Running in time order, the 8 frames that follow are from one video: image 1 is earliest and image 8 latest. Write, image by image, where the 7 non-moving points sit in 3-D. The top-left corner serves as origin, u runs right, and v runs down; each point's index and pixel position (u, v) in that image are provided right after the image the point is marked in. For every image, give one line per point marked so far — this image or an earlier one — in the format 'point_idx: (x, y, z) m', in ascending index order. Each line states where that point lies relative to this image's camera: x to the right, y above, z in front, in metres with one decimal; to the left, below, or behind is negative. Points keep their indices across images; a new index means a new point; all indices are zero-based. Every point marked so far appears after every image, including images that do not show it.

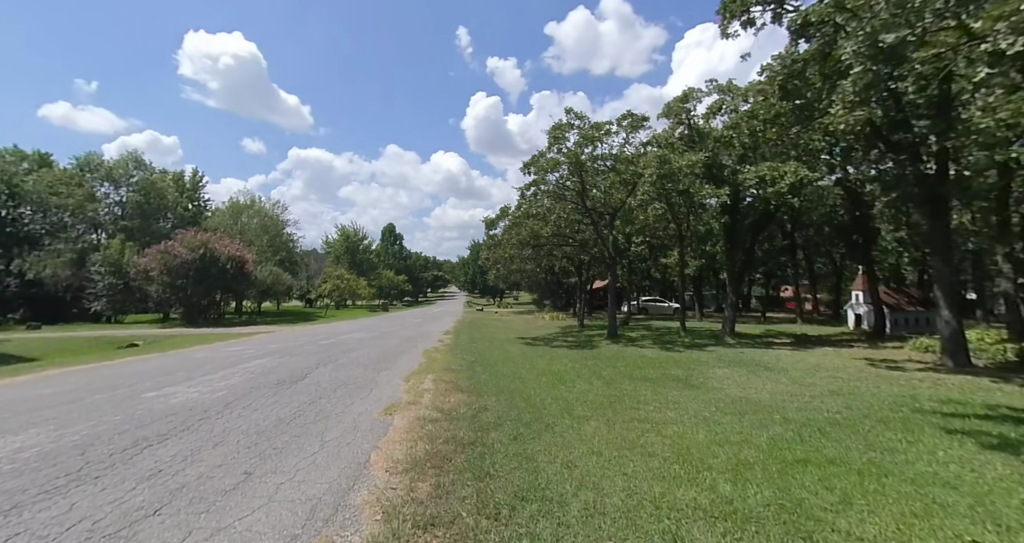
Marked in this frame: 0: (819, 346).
0: (+12.2, -3.1, +18.0) m
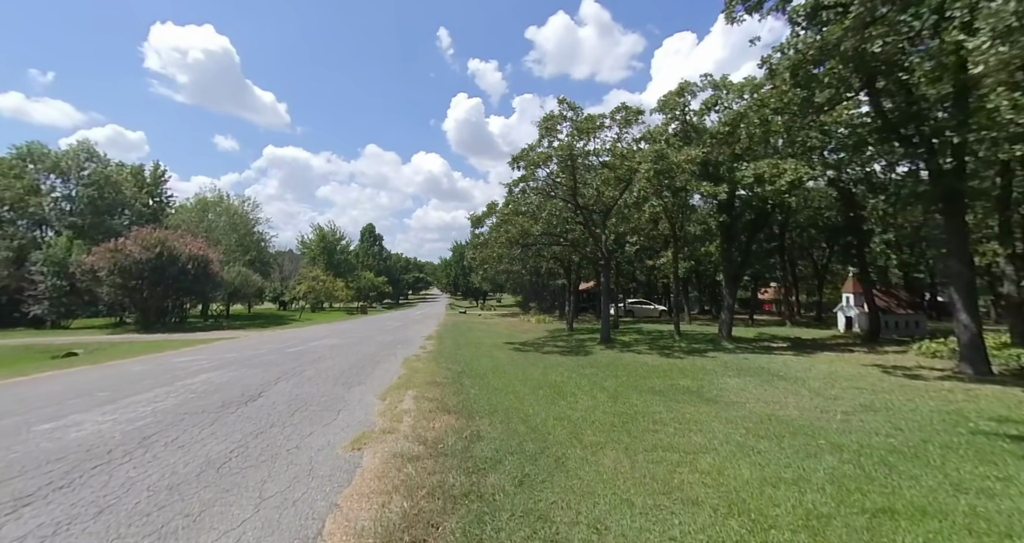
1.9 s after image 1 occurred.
0: (+11.7, -3.1, +17.3) m
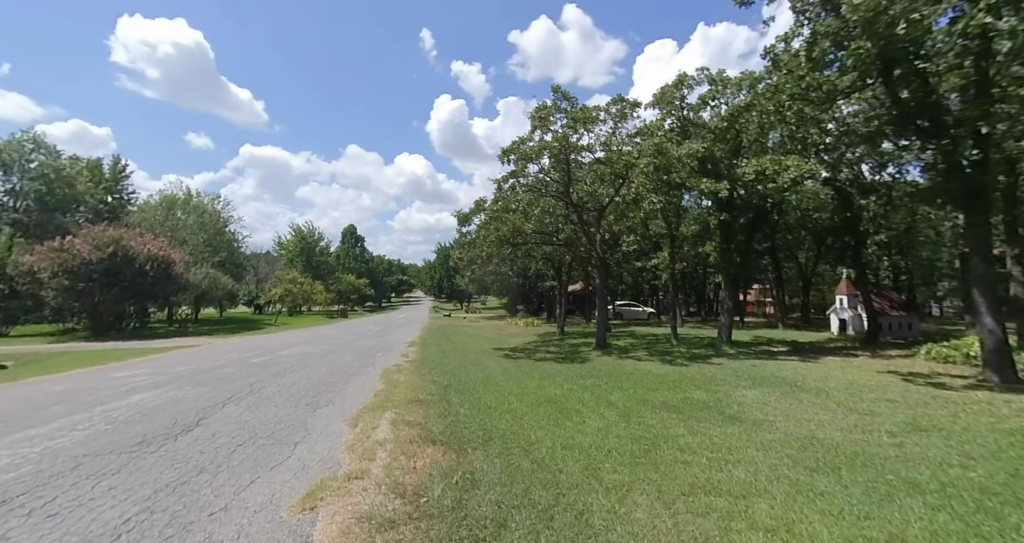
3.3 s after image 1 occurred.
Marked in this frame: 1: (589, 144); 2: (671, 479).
0: (+11.3, -3.2, +16.6) m
1: (+3.1, +5.2, +18.2) m
2: (+1.6, -2.1, +4.6) m
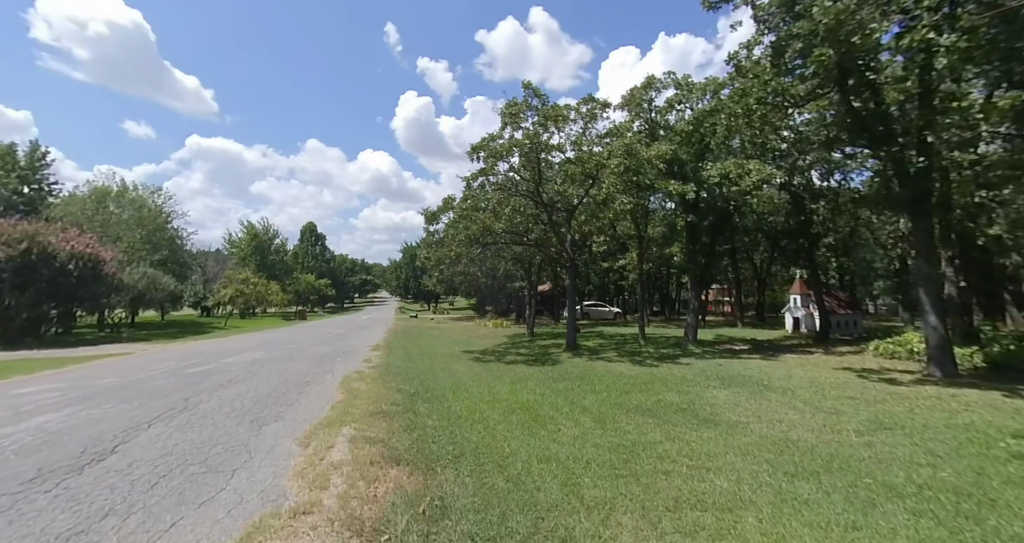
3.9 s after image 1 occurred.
0: (+10.1, -3.2, +17.0) m
1: (+1.9, +5.1, +18.0) m
2: (+1.3, -2.1, +4.4) m
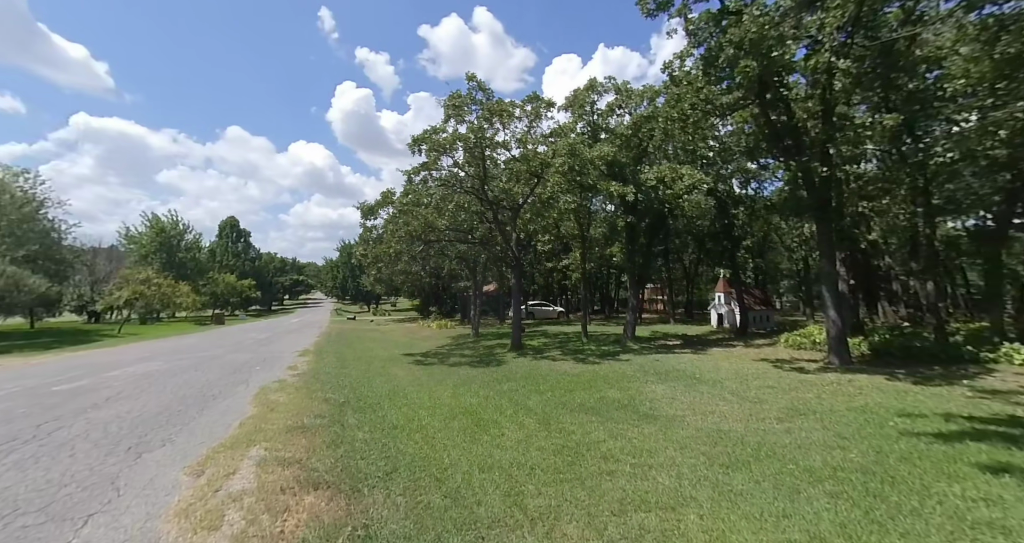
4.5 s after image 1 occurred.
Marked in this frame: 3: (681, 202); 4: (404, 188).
0: (+8.0, -3.1, +17.9) m
1: (-0.4, +5.2, +17.8) m
2: (+0.8, -2.1, +4.2) m
3: (+7.1, +3.0, +19.1) m
4: (-4.6, +3.4, +18.6) m
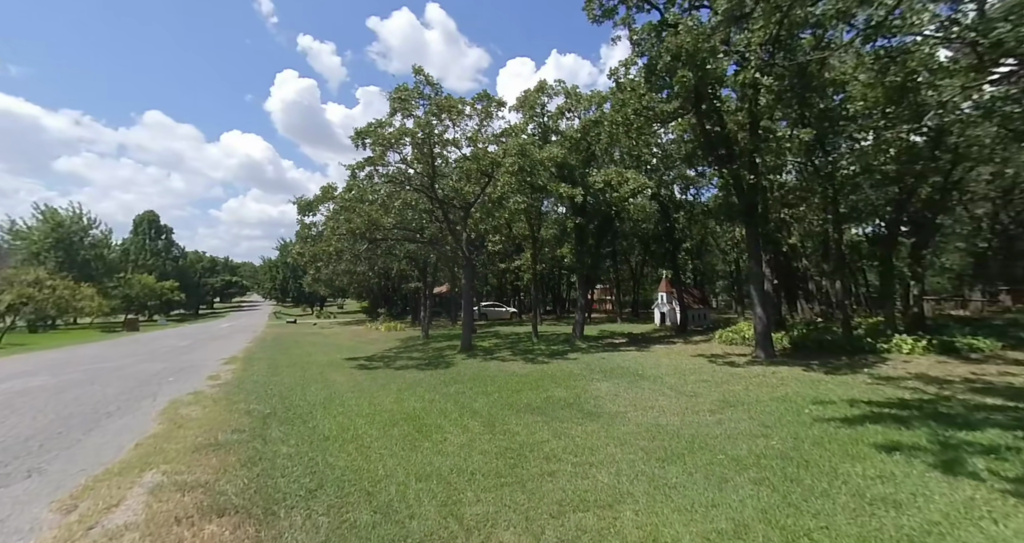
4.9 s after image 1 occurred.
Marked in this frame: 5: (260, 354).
0: (+6.0, -3.1, +18.5) m
1: (-2.3, +5.2, +17.6) m
2: (+0.2, -2.1, +4.2) m
3: (+5.0, +2.9, +19.7) m
4: (-6.5, +3.4, +17.9) m
5: (-10.3, -3.4, +18.6) m
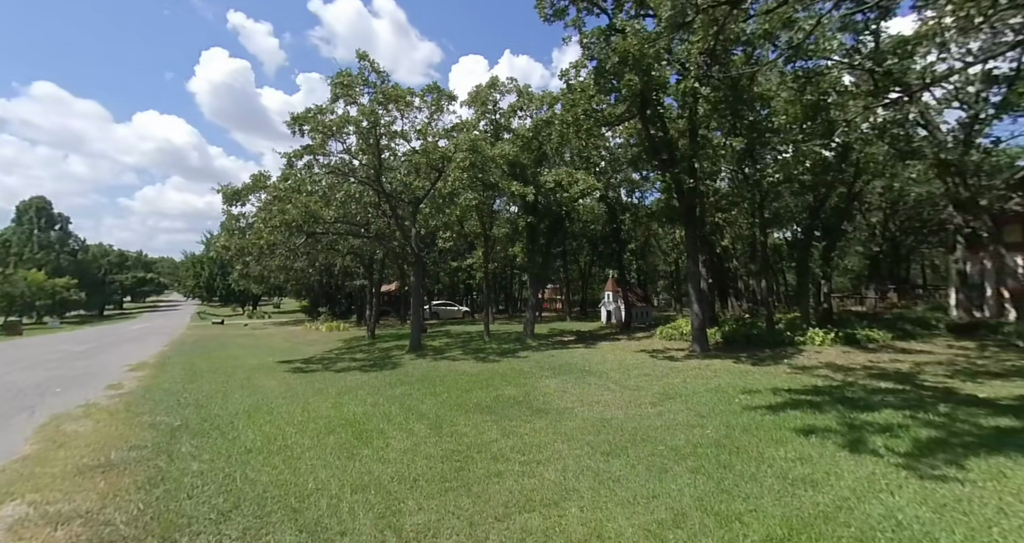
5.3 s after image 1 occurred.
0: (+4.0, -3.0, +18.8) m
1: (-4.2, +5.3, +17.0) m
2: (-0.3, -2.1, +3.9) m
3: (+2.9, +3.0, +19.8) m
4: (-8.4, +3.5, +16.9) m
5: (-12.2, -3.3, +17.1) m
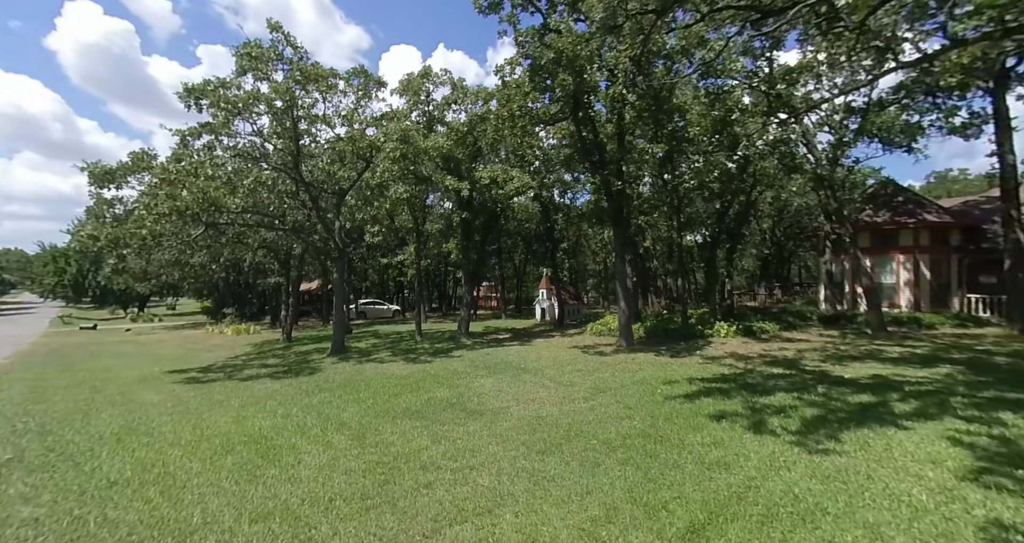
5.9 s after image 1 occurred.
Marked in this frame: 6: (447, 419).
0: (+1.3, -2.9, +18.7) m
1: (-6.6, +5.4, +15.8) m
2: (-0.9, -2.0, +3.4) m
3: (+0.1, +3.2, +19.5) m
4: (-10.8, +3.6, +15.0) m
5: (-14.5, -3.2, +14.8) m
6: (-0.9, -2.2, +6.5) m
